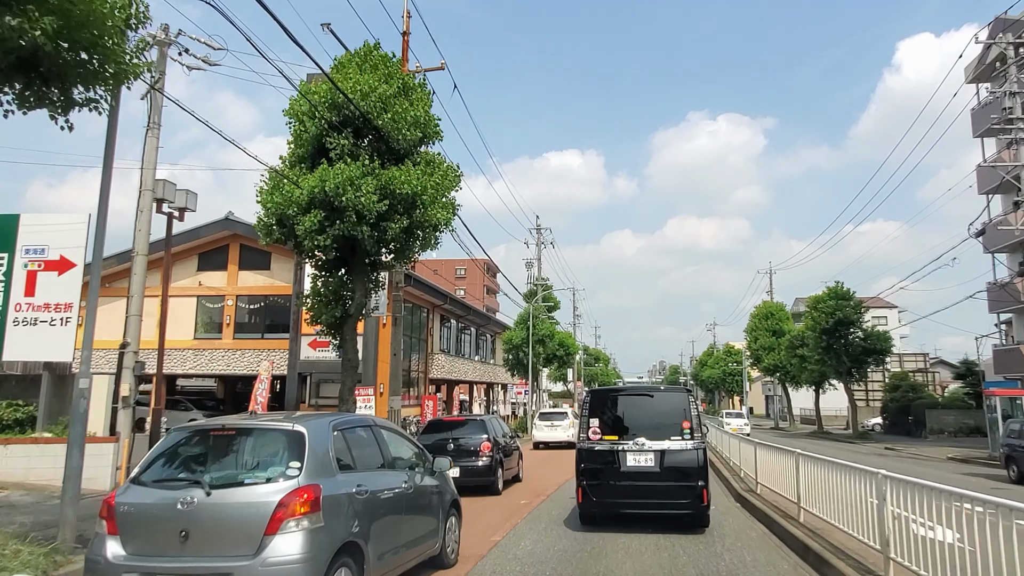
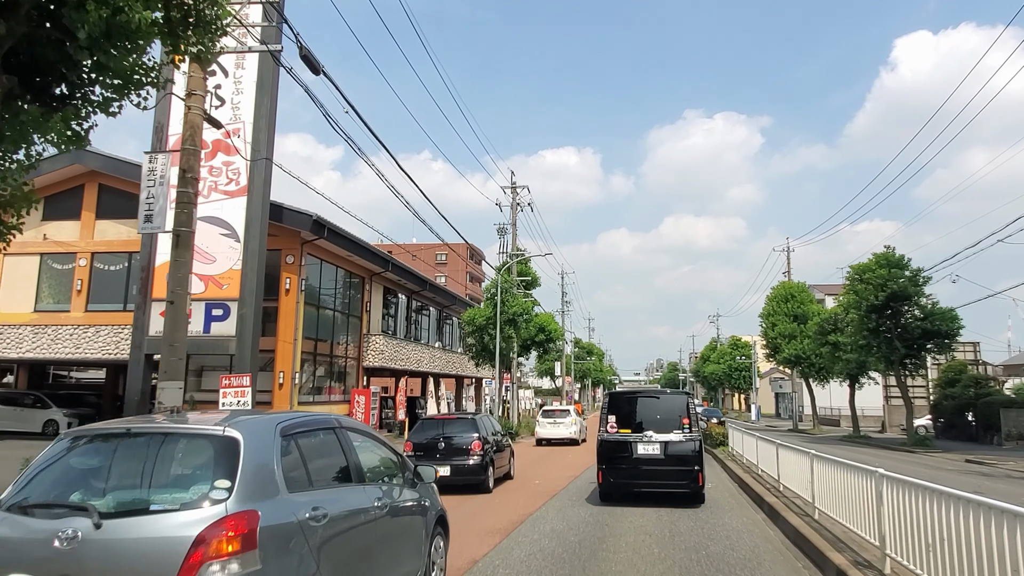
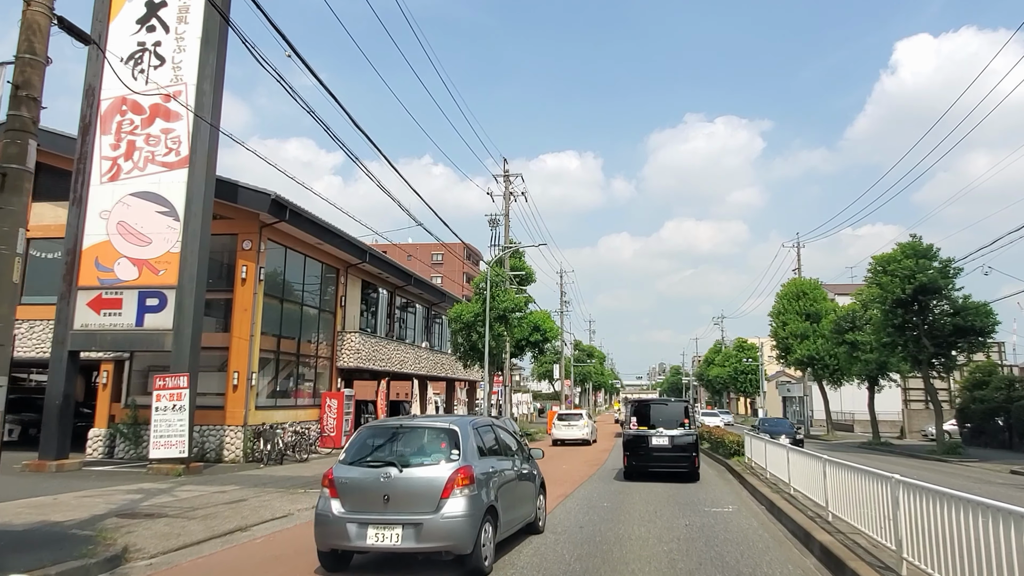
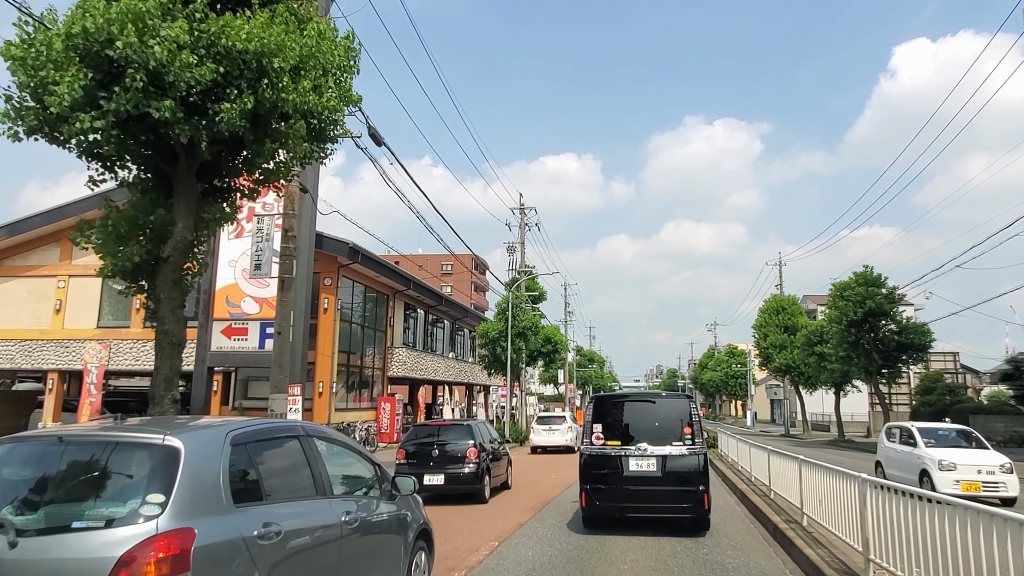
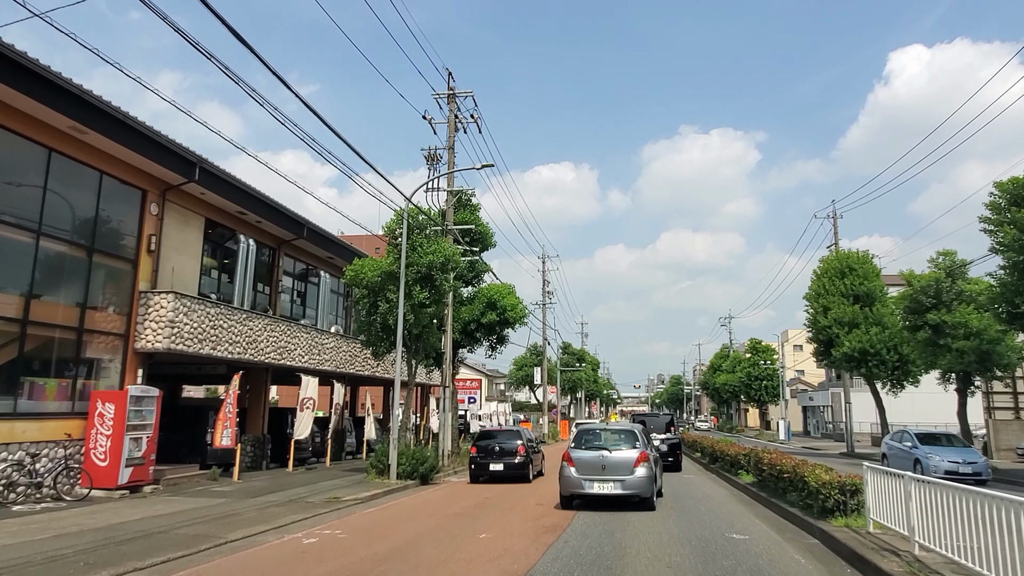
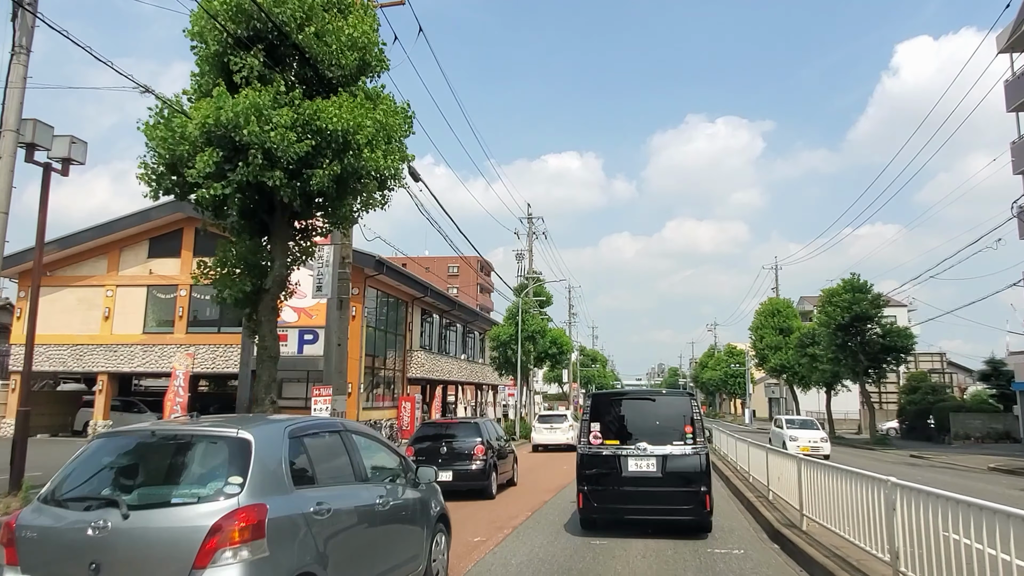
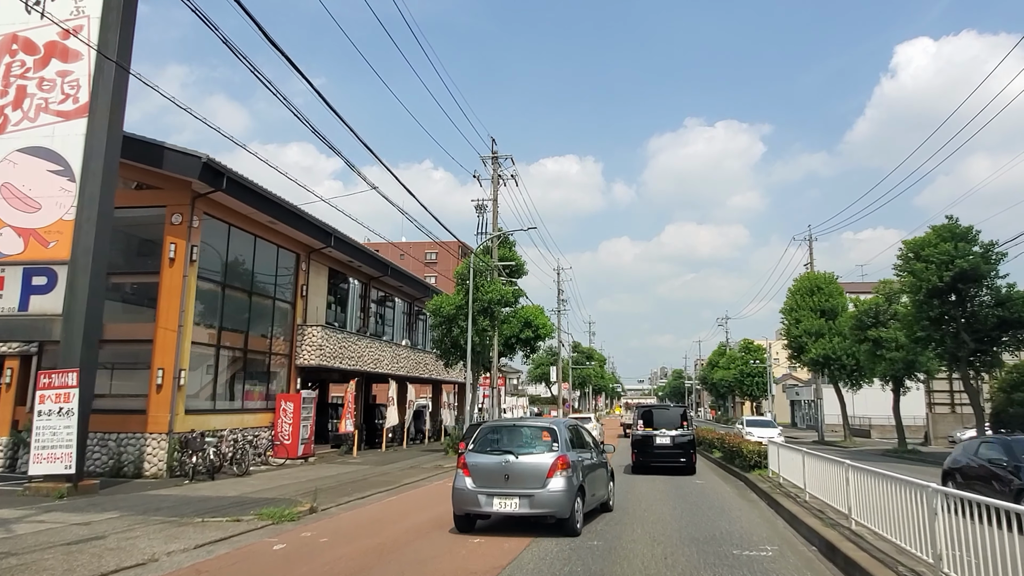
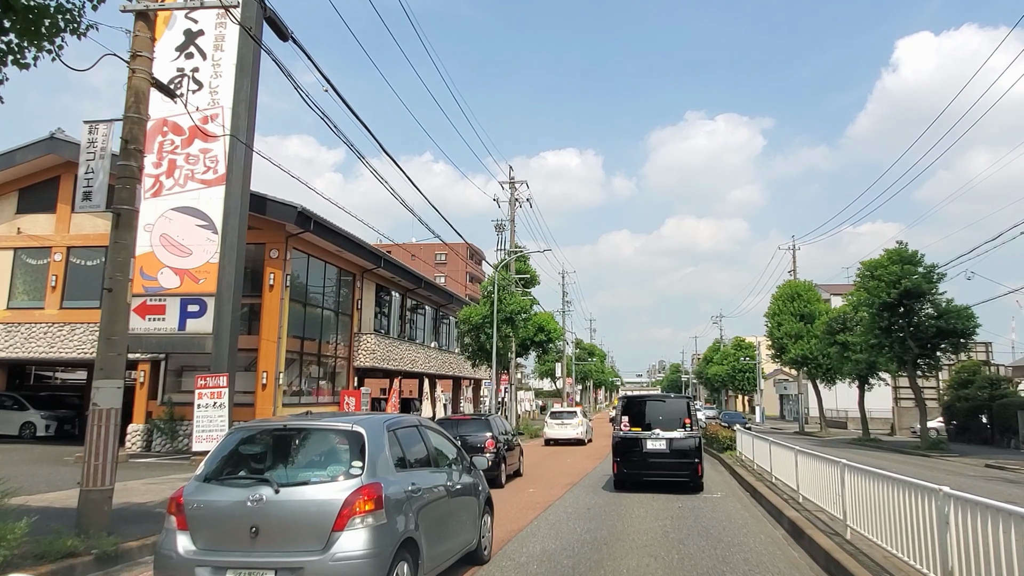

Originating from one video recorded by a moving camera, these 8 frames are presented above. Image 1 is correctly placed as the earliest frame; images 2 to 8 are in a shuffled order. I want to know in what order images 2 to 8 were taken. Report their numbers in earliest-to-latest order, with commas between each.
6, 4, 2, 8, 3, 7, 5
